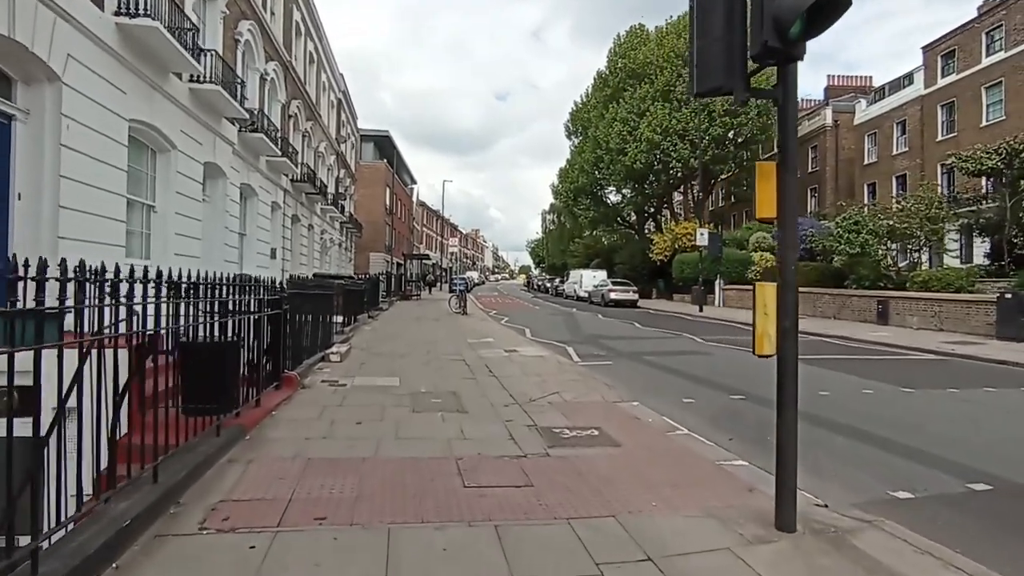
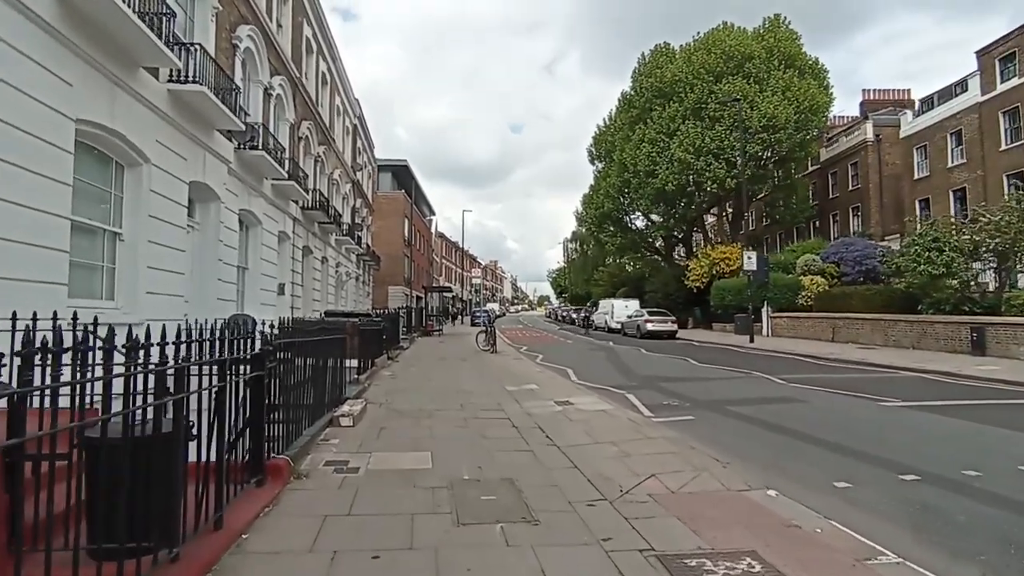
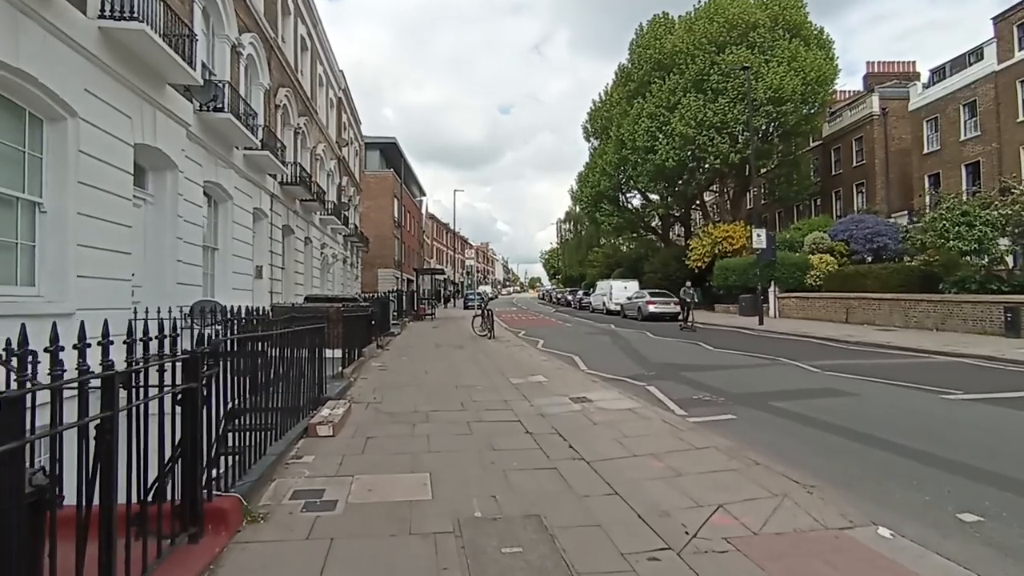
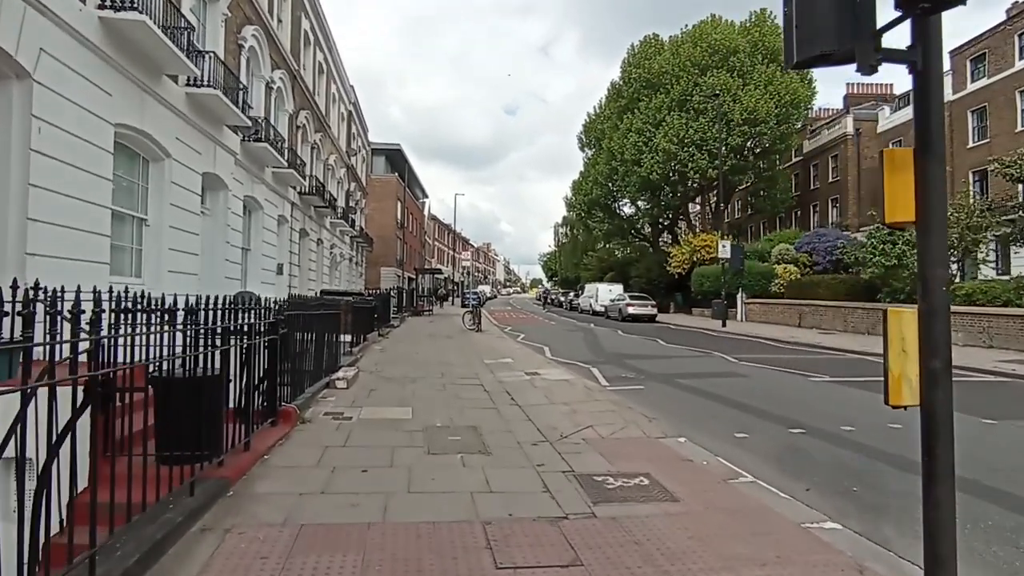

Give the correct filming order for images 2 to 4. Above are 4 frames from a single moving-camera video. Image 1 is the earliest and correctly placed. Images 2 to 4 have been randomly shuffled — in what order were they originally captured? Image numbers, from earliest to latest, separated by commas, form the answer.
4, 2, 3
